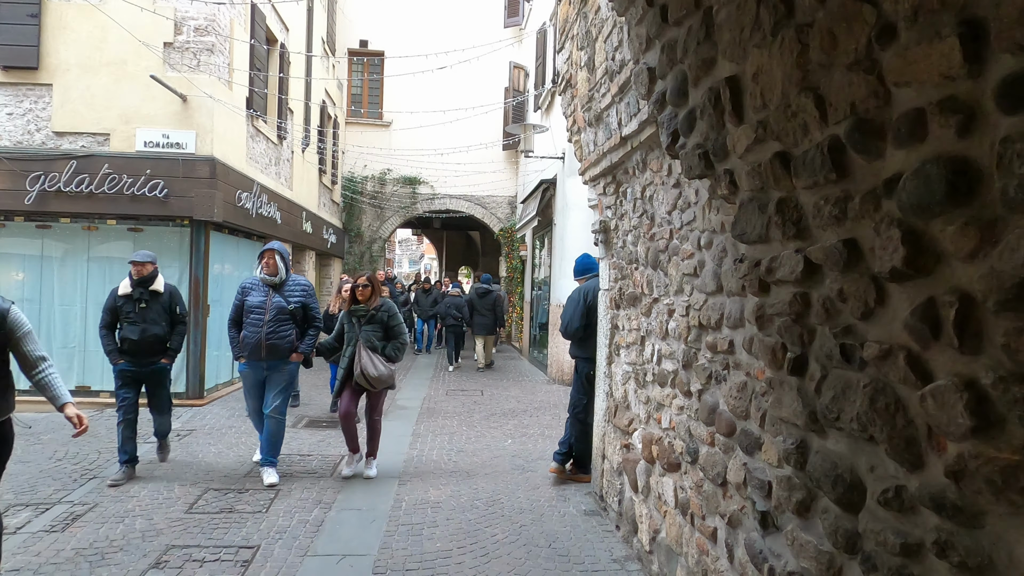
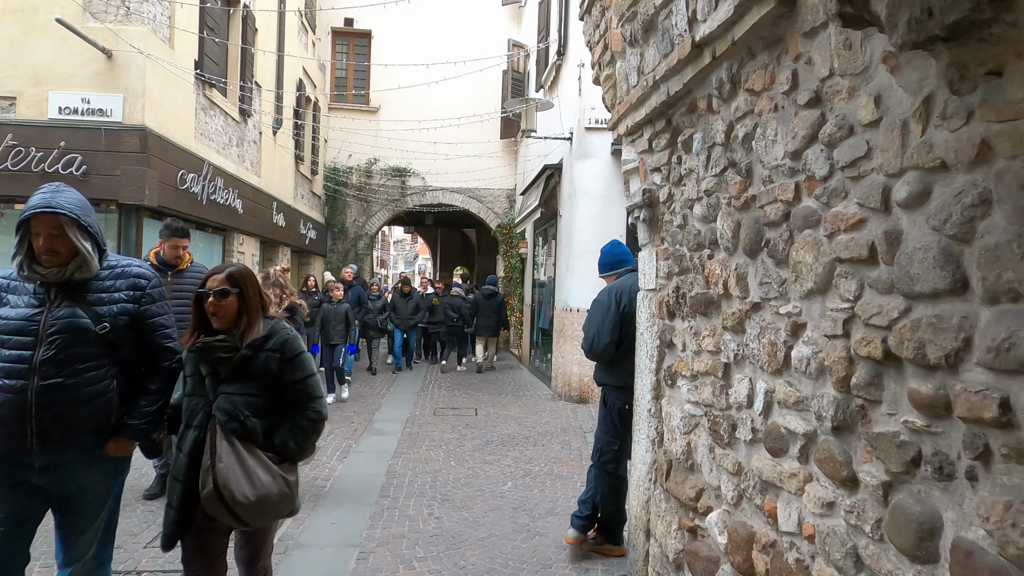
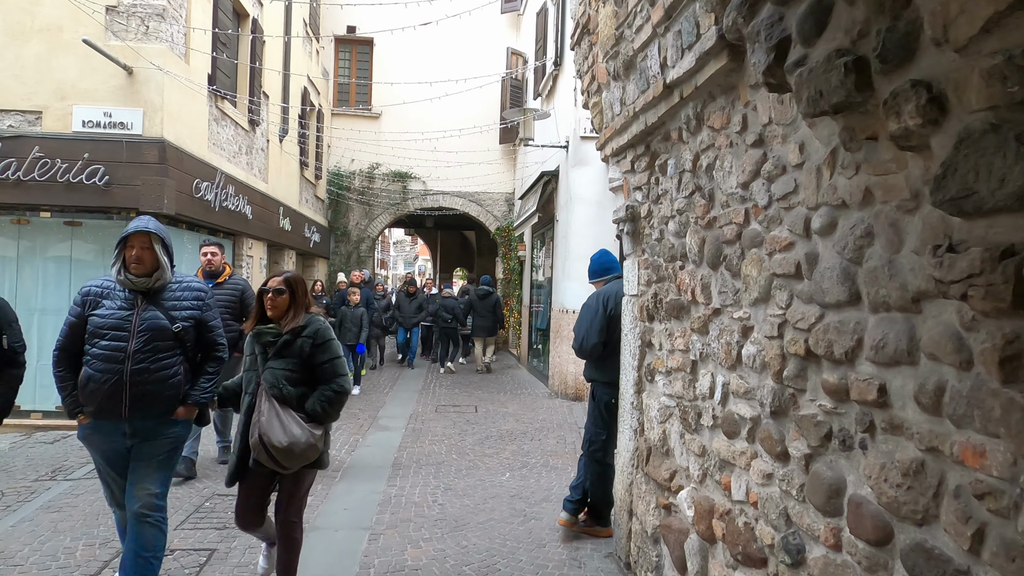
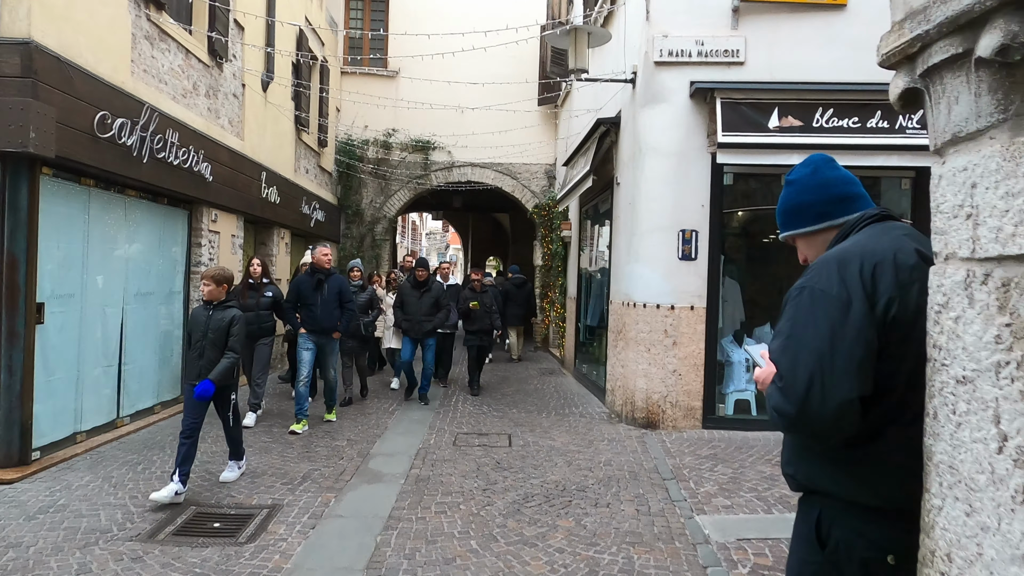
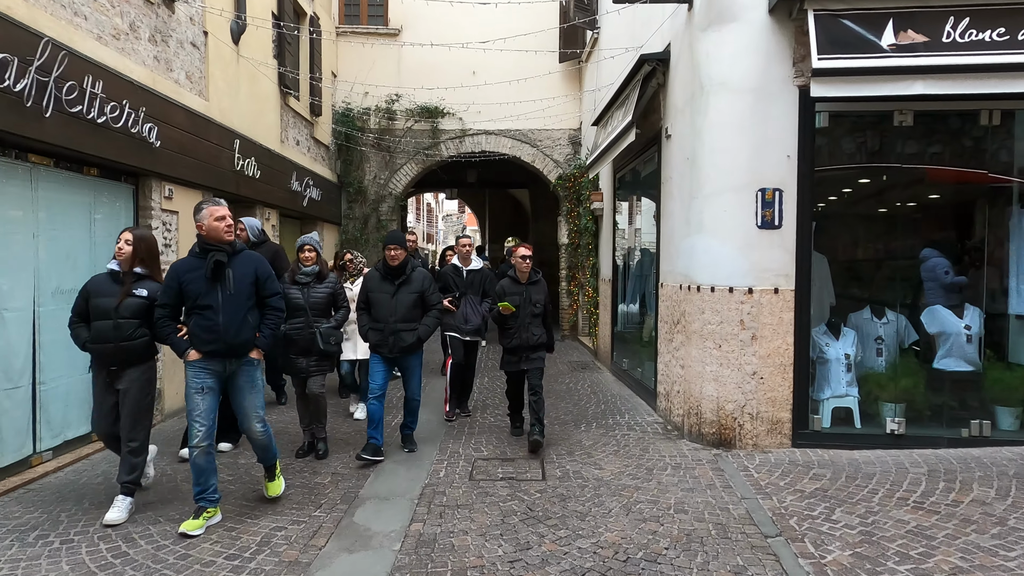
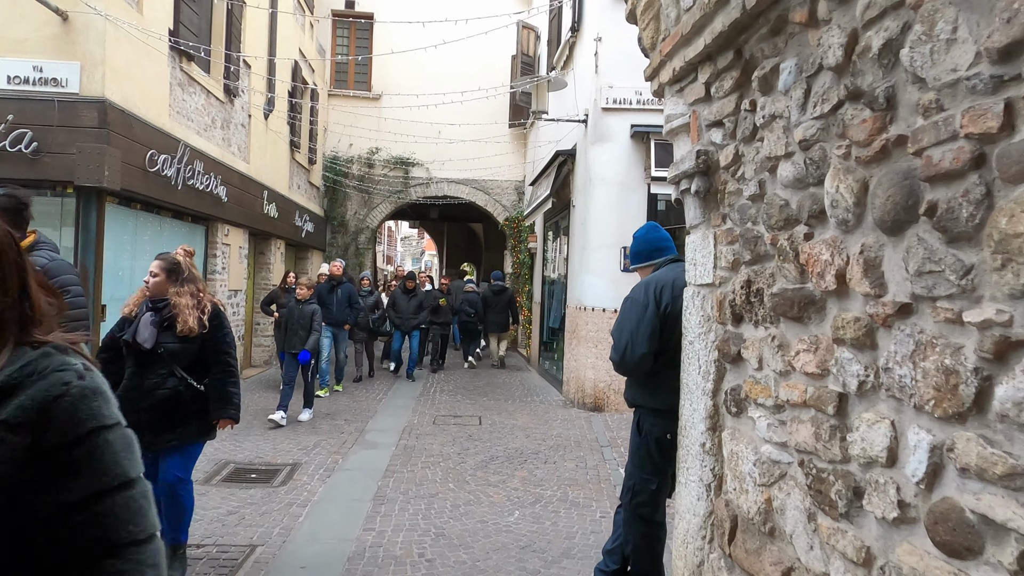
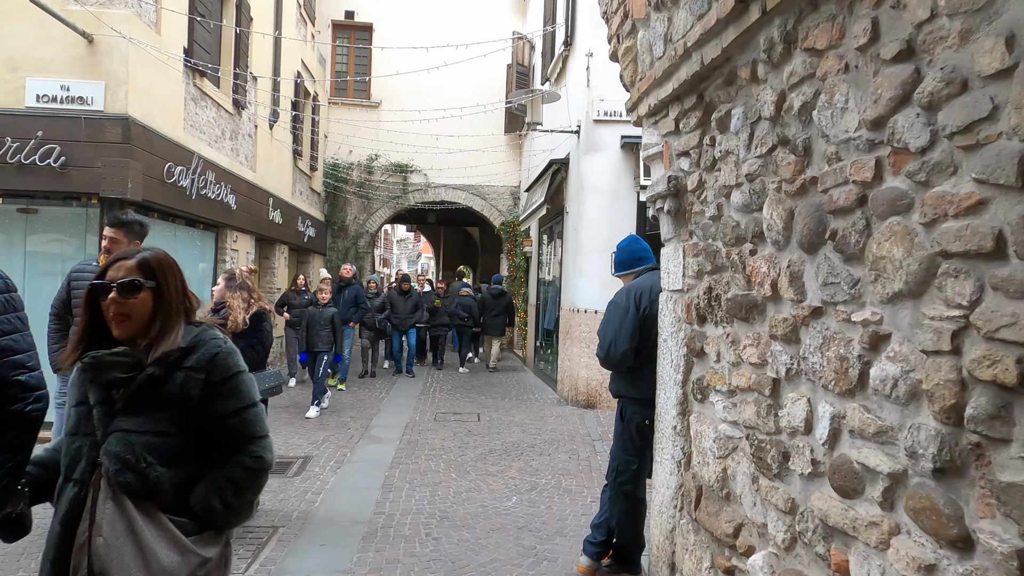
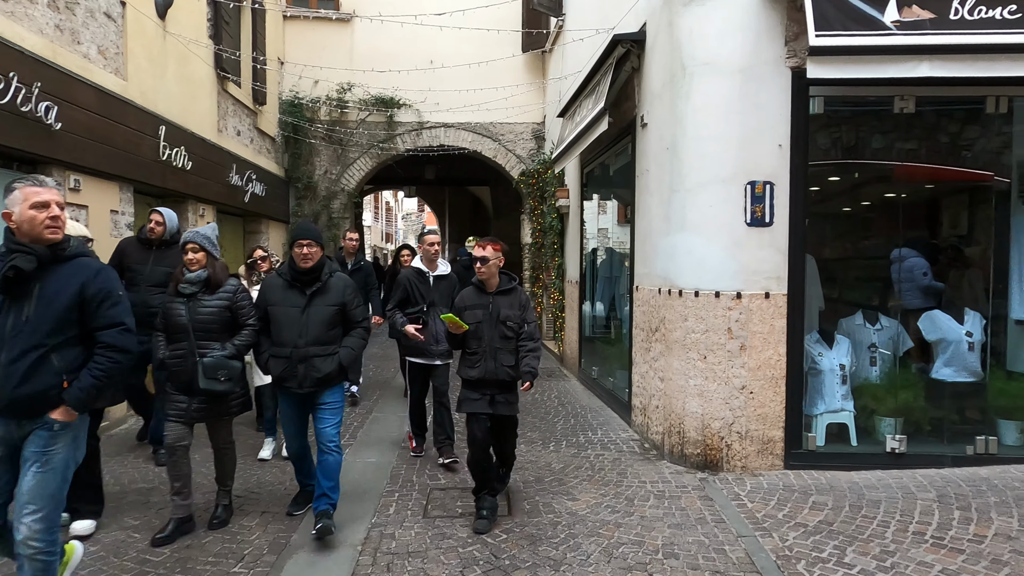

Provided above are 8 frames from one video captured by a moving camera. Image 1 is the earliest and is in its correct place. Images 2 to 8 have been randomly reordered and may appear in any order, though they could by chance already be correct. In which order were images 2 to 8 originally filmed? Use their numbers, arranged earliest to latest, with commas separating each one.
3, 2, 7, 6, 4, 5, 8
